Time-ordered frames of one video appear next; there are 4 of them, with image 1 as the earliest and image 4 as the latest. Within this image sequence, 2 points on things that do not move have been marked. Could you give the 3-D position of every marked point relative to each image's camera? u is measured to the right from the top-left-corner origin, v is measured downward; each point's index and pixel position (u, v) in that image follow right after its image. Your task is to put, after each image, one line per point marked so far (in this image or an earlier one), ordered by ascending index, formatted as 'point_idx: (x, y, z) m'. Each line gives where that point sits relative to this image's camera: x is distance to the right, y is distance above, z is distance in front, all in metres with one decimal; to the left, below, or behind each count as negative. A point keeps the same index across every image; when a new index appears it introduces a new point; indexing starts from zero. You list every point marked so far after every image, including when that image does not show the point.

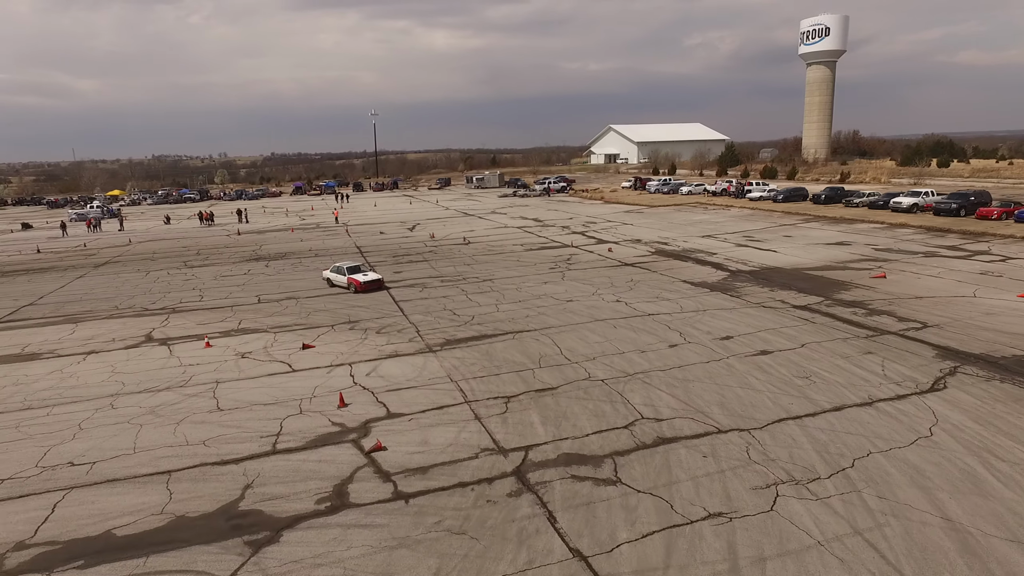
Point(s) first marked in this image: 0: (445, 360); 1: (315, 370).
0: (-1.6, -1.8, +14.9) m
1: (-4.6, -2.0, +14.5) m
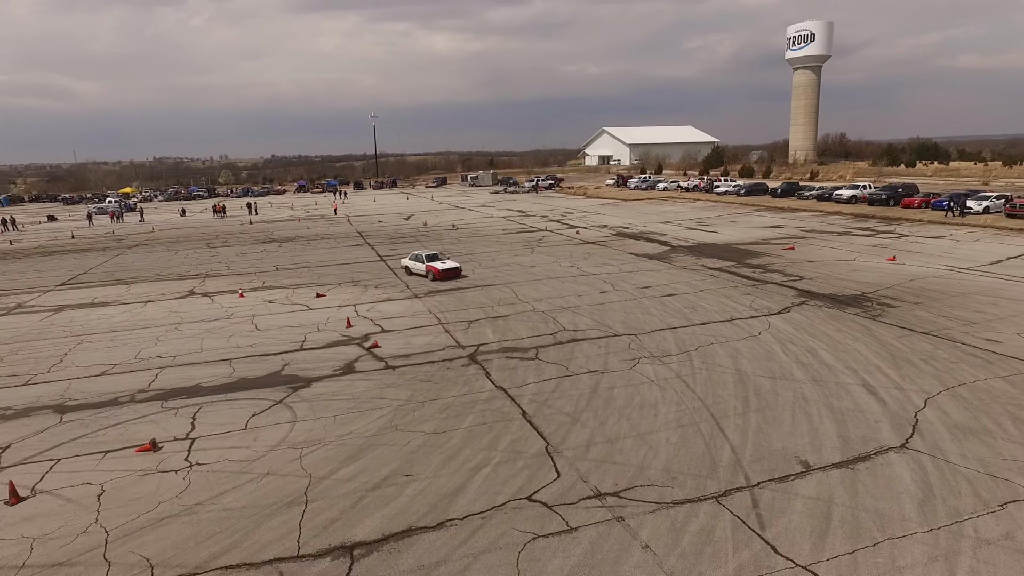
0: (-2.7, -0.5, +19.4) m
1: (-5.7, -0.7, +19.0) m
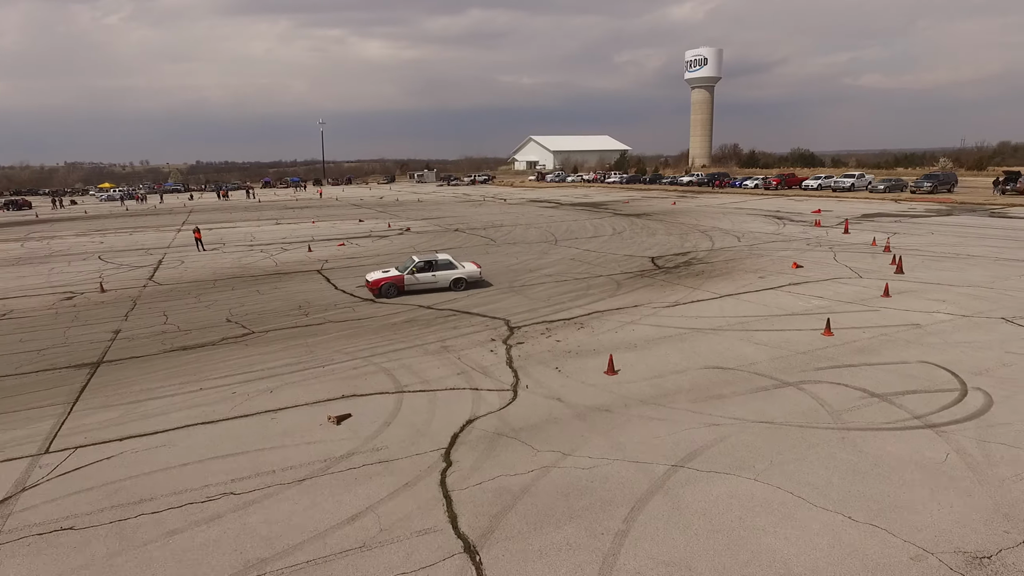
0: (-5.2, +3.9, +36.3) m
1: (-8.1, +3.7, +35.6) m
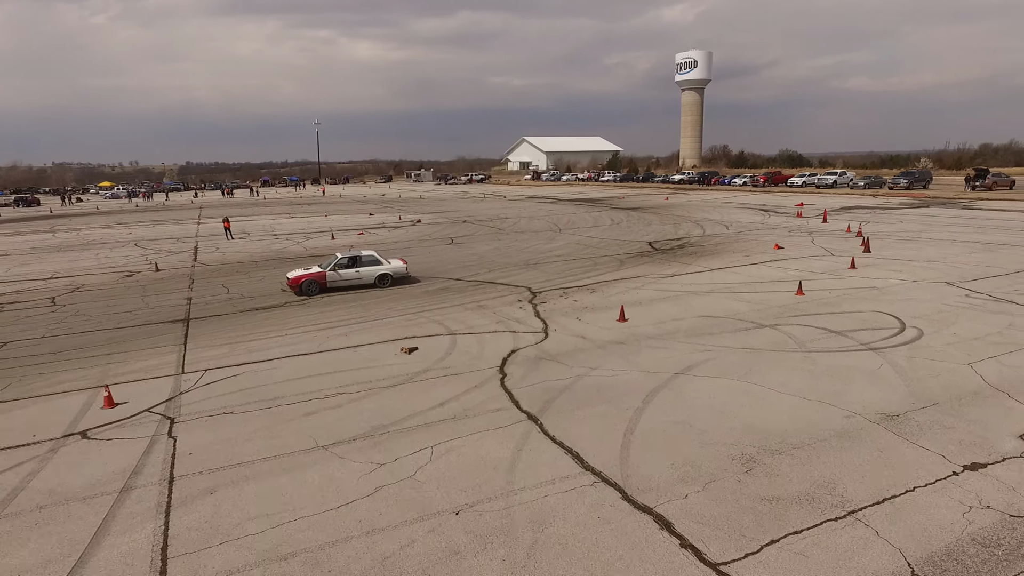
0: (-5.0, +4.5, +38.4) m
1: (-7.9, +4.3, +37.7) m
